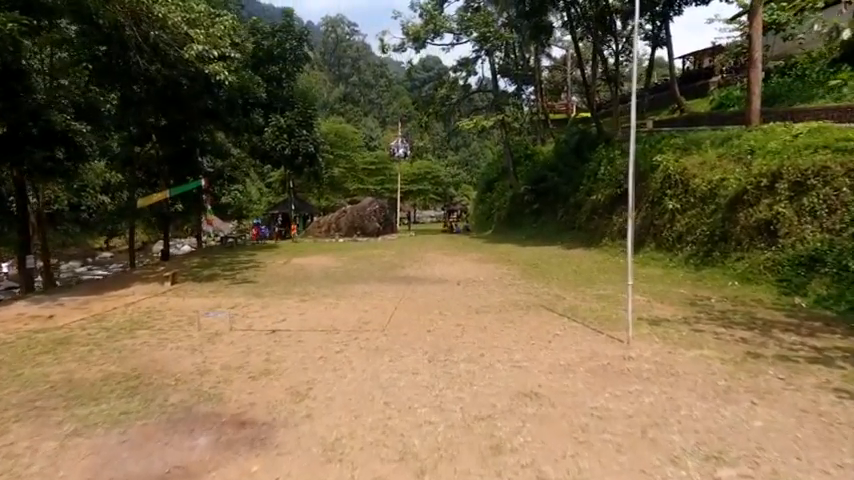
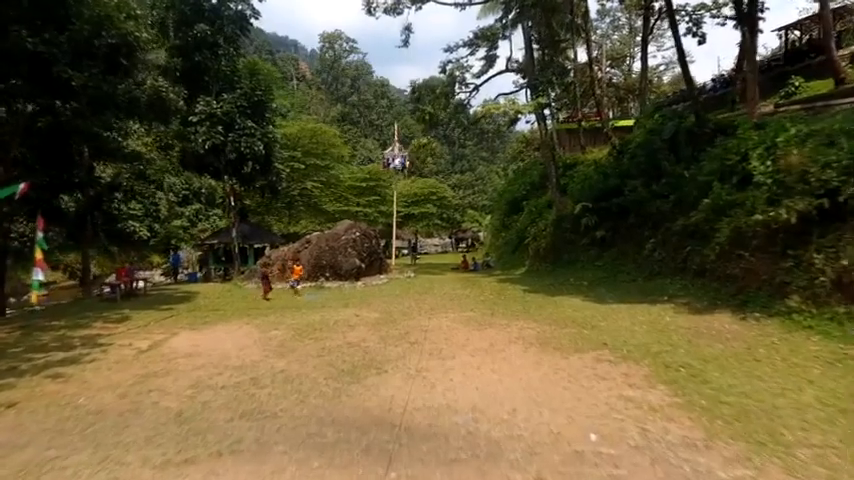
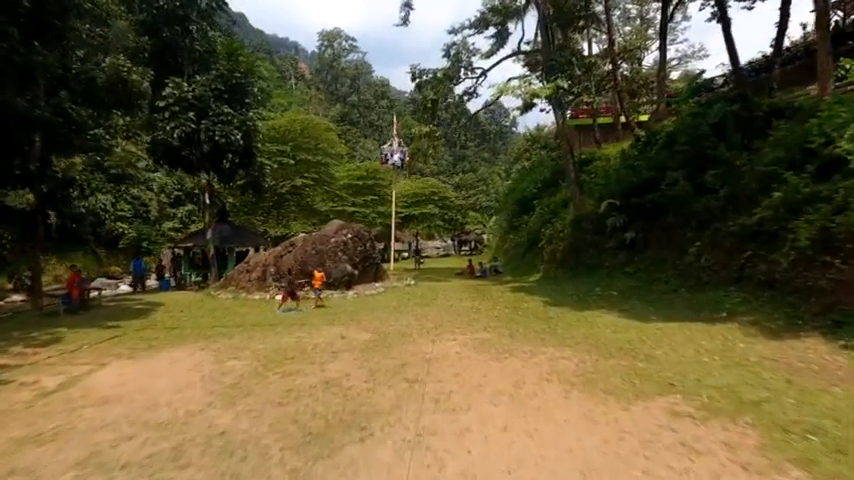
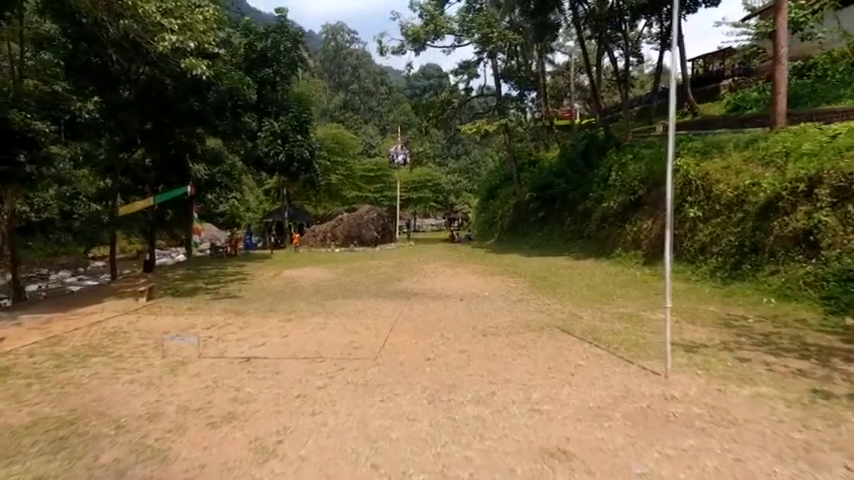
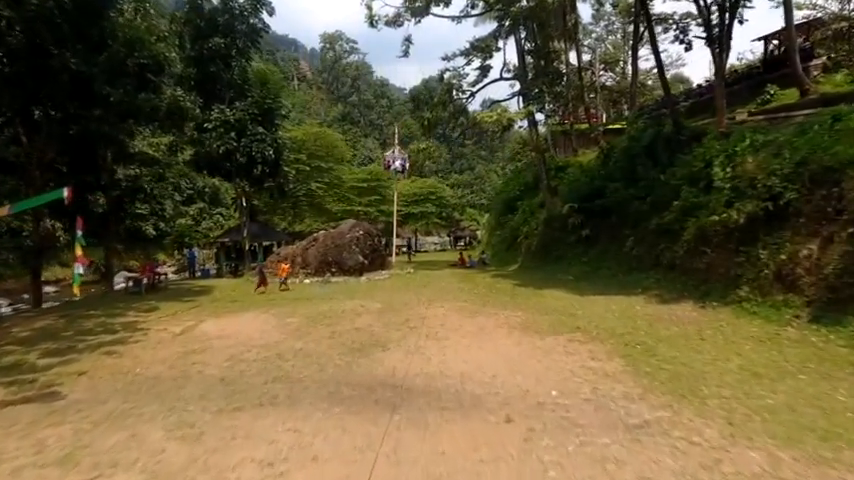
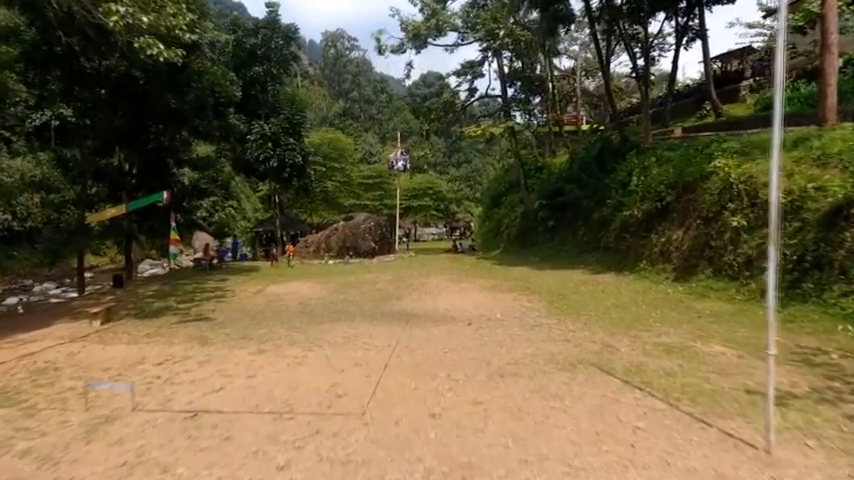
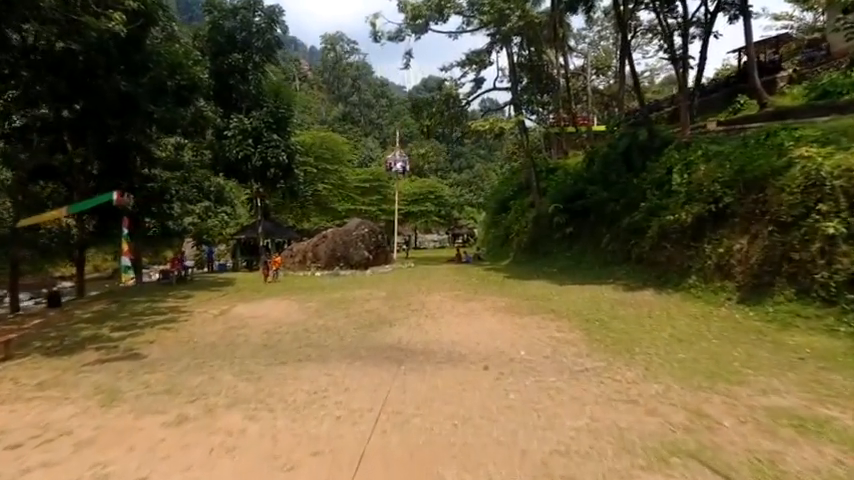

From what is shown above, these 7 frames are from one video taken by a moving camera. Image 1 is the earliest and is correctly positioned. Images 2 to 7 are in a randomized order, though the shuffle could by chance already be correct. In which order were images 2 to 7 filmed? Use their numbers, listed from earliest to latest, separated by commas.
4, 6, 7, 5, 2, 3
